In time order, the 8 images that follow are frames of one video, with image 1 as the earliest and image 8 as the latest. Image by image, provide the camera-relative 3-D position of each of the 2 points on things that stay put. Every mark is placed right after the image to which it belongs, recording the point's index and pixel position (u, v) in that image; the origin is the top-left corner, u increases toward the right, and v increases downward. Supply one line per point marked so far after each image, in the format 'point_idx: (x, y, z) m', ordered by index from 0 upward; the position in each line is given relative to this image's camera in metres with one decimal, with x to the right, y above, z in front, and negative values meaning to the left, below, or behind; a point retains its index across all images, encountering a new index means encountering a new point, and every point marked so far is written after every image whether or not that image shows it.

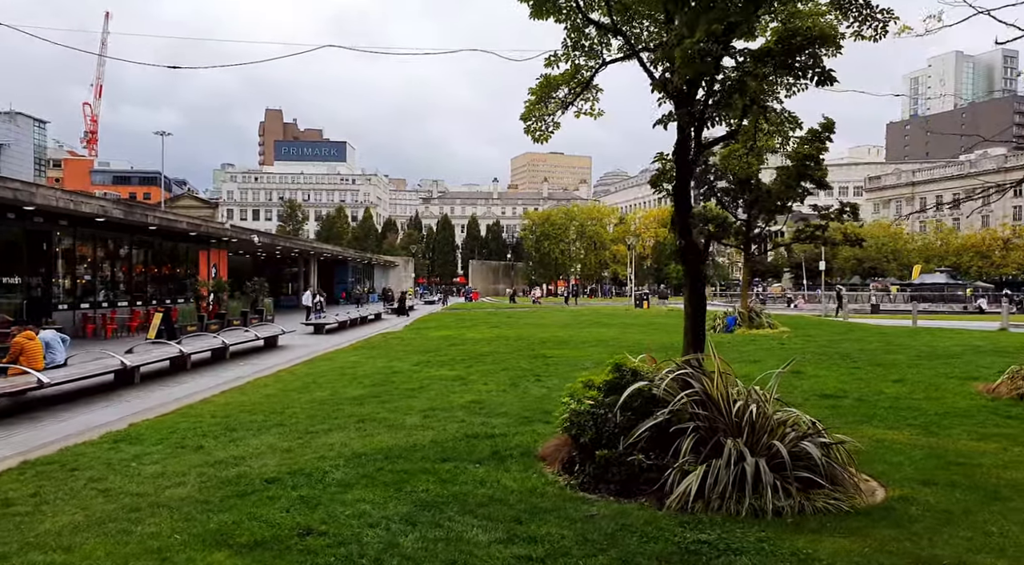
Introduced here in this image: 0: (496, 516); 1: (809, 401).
0: (-0.1, -1.3, +3.6) m
1: (+3.5, -1.4, +7.8) m
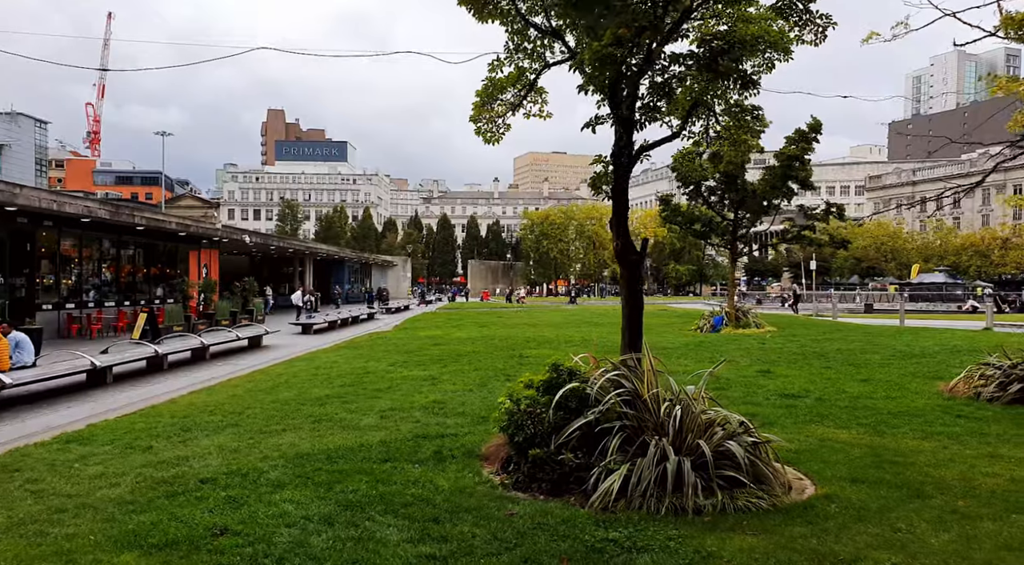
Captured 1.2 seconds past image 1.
0: (-0.5, -1.3, +3.7) m
1: (+3.0, -1.4, +7.9) m
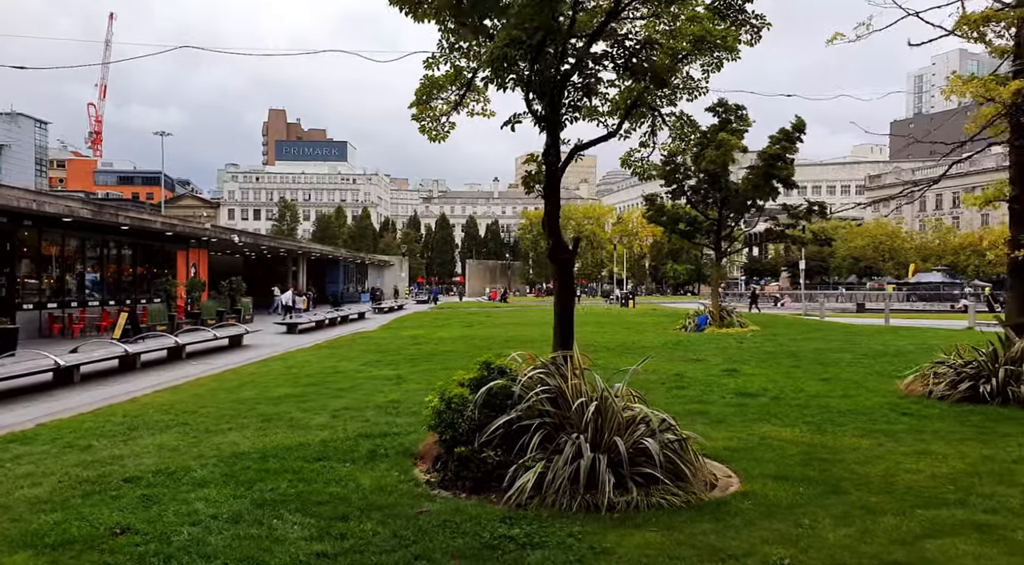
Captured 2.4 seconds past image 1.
0: (-1.0, -1.3, +3.7) m
1: (+2.4, -1.4, +7.9) m
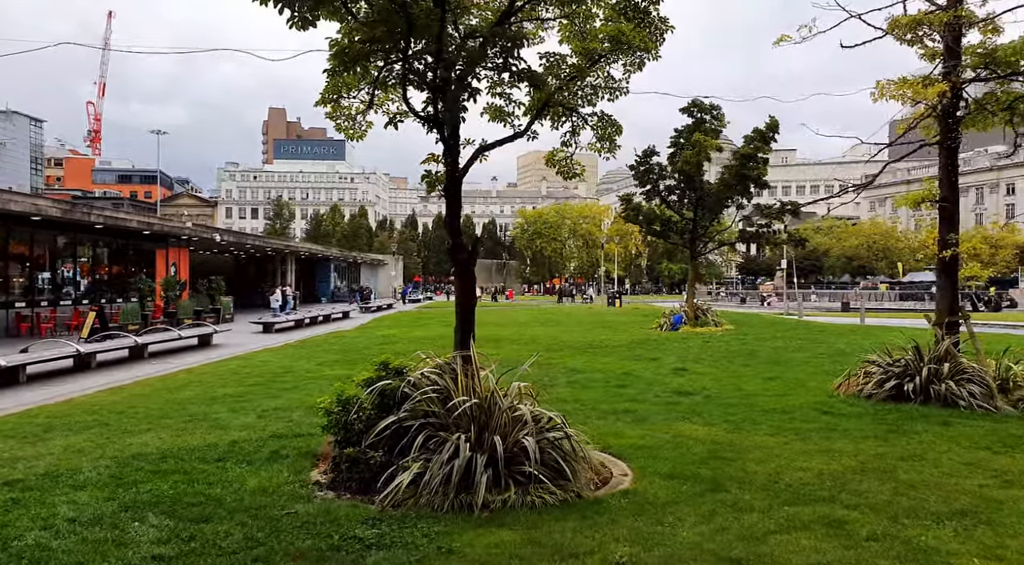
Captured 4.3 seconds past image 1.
0: (-1.8, -1.3, +3.7) m
1: (+1.6, -1.4, +8.0) m
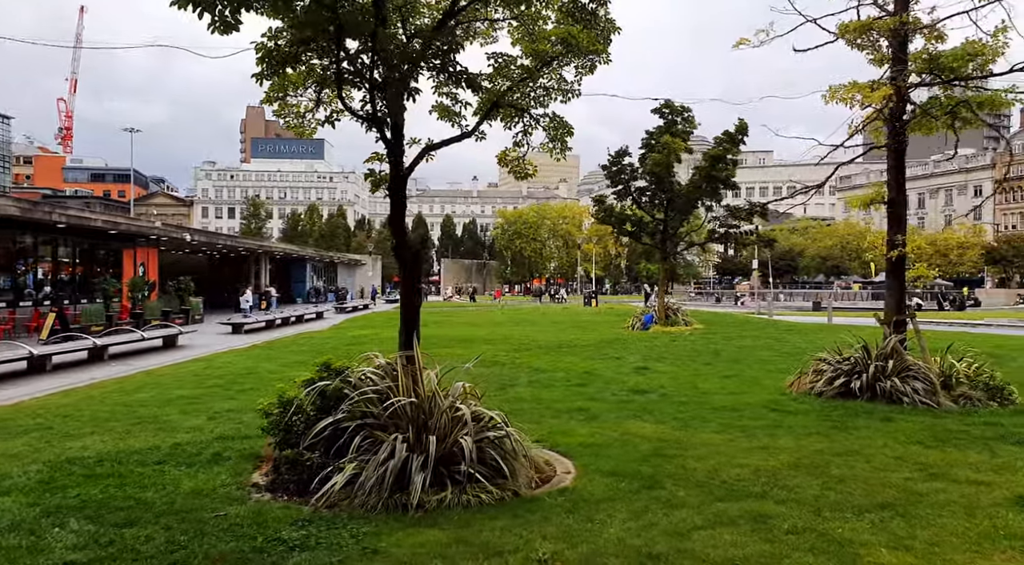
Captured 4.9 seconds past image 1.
0: (-2.1, -1.3, +3.6) m
1: (+1.1, -1.4, +8.0) m
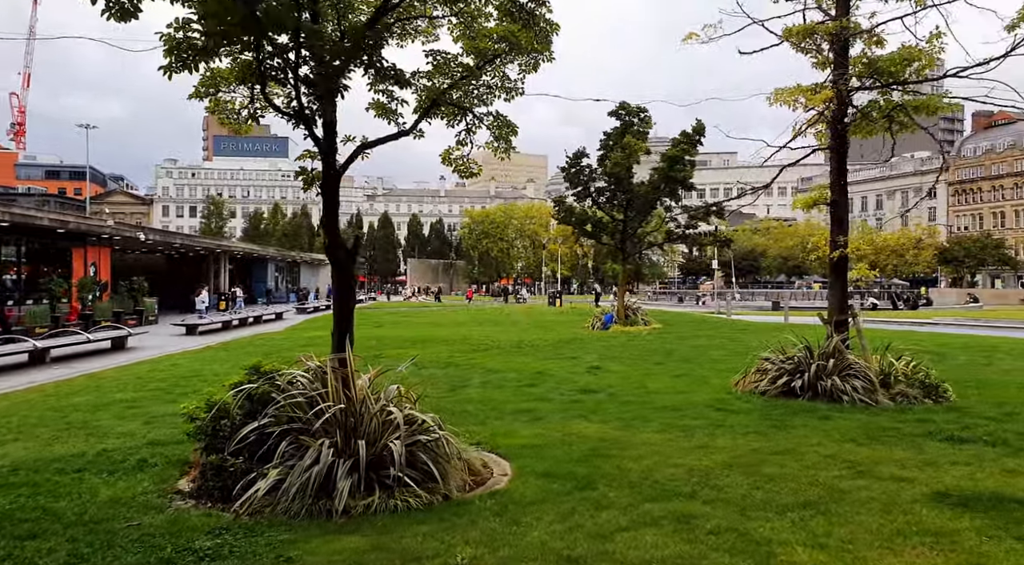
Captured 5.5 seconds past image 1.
0: (-2.5, -1.3, +3.4) m
1: (+0.5, -1.4, +8.0) m
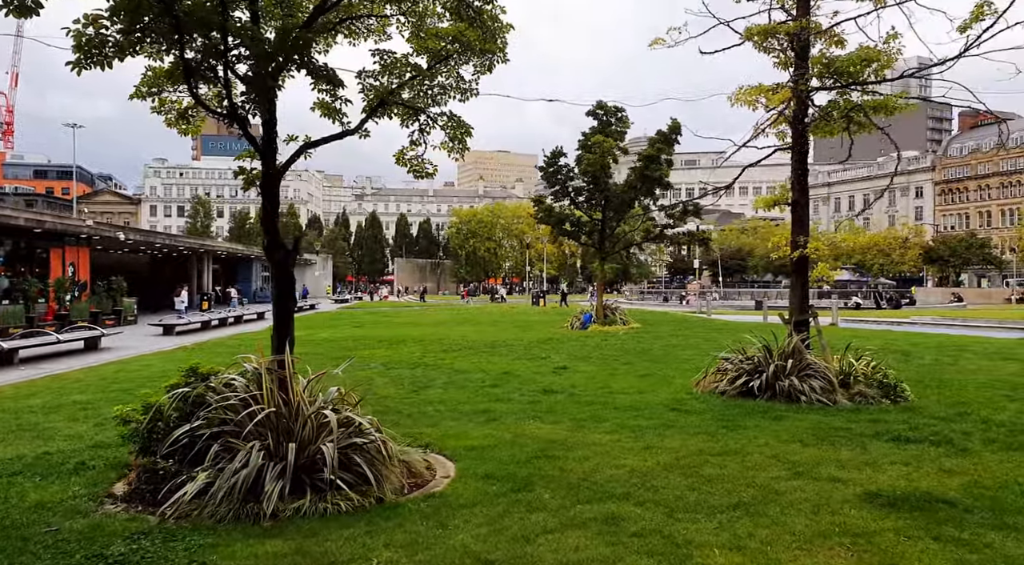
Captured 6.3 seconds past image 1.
0: (-2.9, -1.3, +3.4) m
1: (0.0, -1.4, +8.0) m
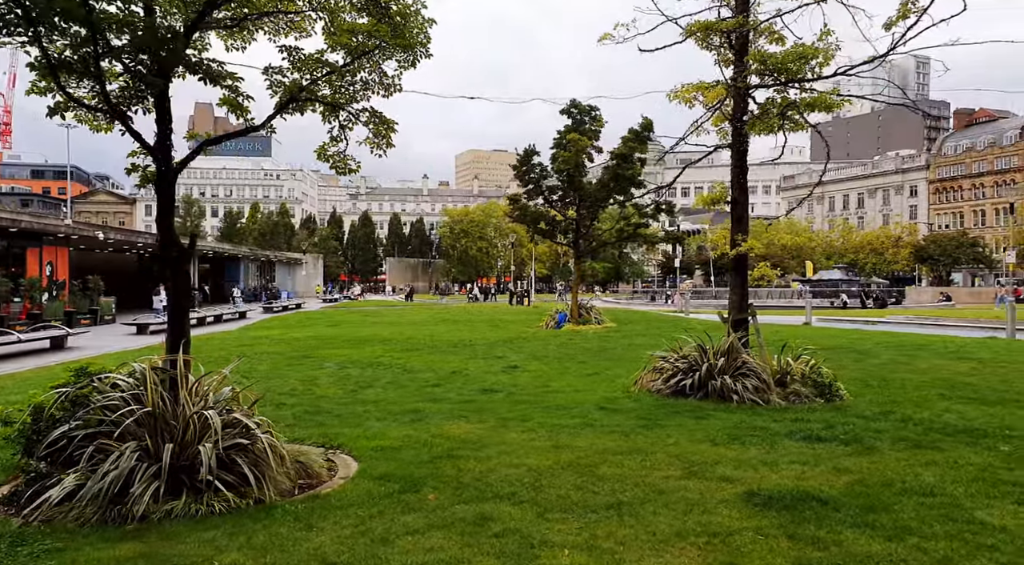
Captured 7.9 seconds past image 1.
0: (-3.6, -1.3, +3.3) m
1: (-0.8, -1.4, +8.0) m
